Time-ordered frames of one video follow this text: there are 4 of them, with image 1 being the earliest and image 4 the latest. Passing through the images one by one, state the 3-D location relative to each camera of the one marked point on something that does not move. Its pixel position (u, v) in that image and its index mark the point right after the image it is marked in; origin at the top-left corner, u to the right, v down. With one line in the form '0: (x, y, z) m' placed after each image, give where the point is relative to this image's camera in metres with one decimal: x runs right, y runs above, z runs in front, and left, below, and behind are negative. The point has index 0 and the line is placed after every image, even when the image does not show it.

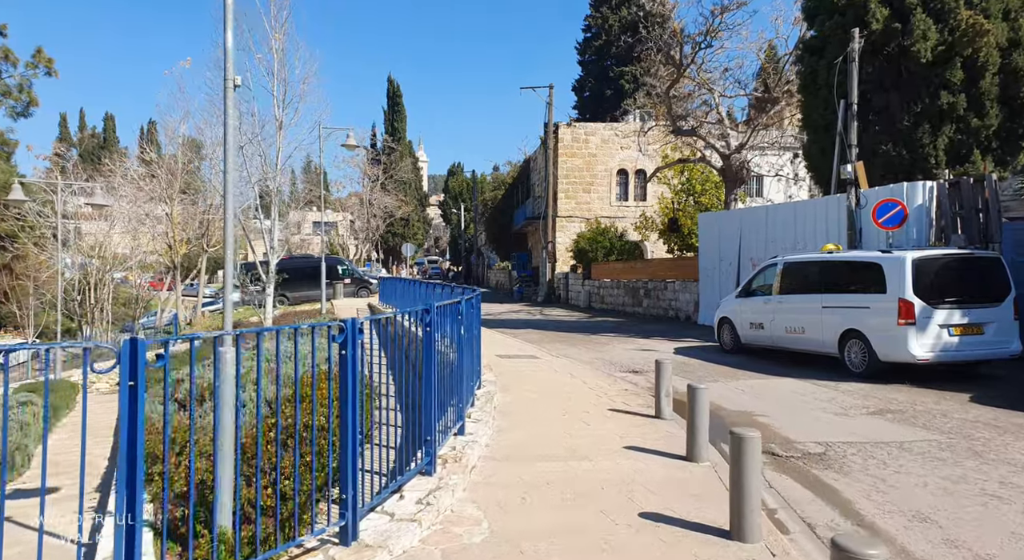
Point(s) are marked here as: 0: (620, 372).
0: (+1.8, -1.5, +12.2) m
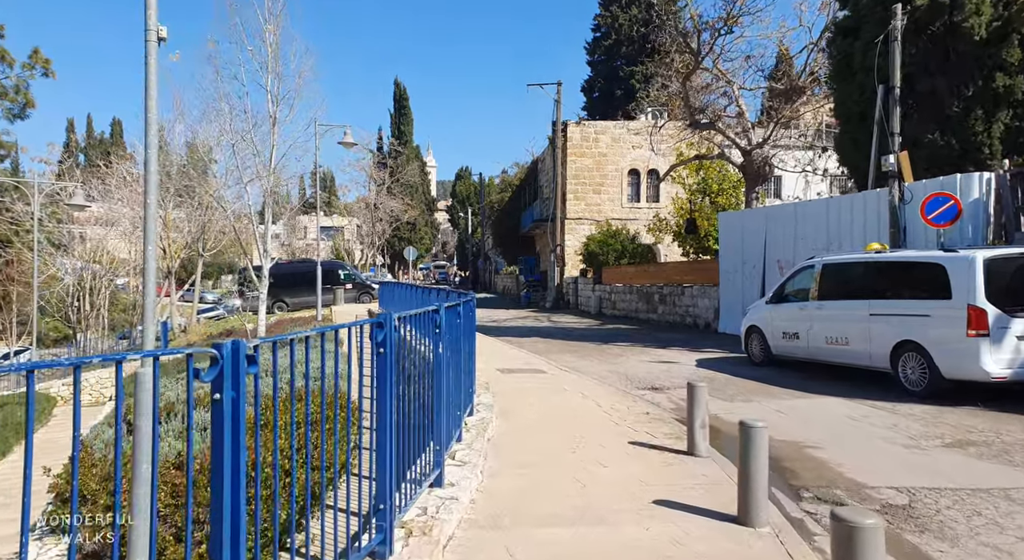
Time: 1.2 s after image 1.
0: (+1.9, -1.6, +10.7) m
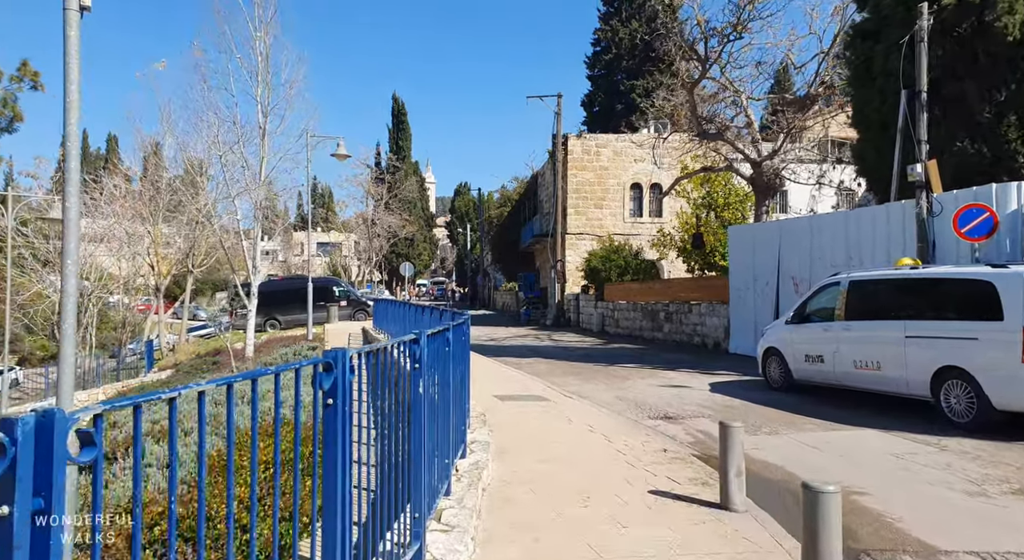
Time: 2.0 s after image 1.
0: (+1.9, -1.8, +9.8) m
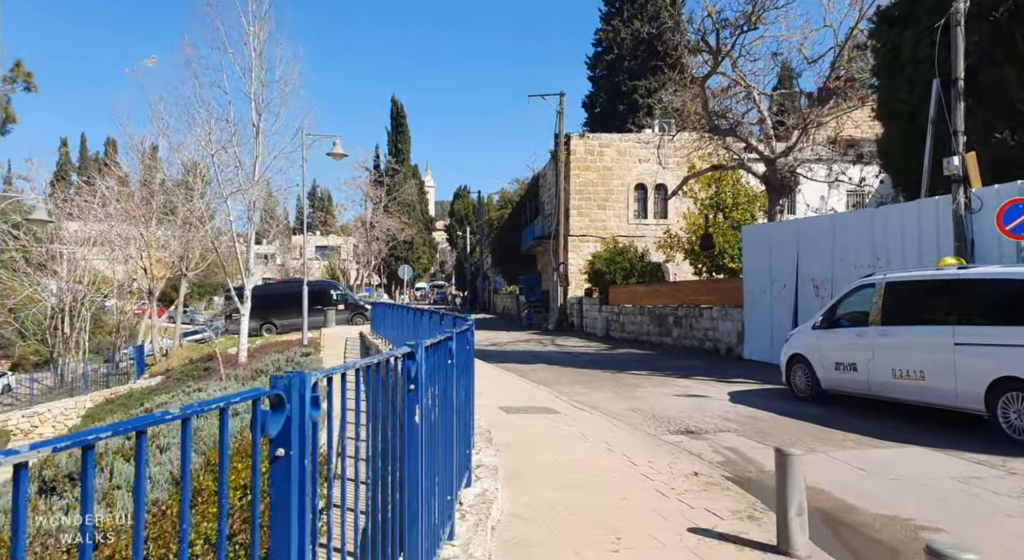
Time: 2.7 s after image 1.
0: (+1.9, -1.9, +8.9) m
